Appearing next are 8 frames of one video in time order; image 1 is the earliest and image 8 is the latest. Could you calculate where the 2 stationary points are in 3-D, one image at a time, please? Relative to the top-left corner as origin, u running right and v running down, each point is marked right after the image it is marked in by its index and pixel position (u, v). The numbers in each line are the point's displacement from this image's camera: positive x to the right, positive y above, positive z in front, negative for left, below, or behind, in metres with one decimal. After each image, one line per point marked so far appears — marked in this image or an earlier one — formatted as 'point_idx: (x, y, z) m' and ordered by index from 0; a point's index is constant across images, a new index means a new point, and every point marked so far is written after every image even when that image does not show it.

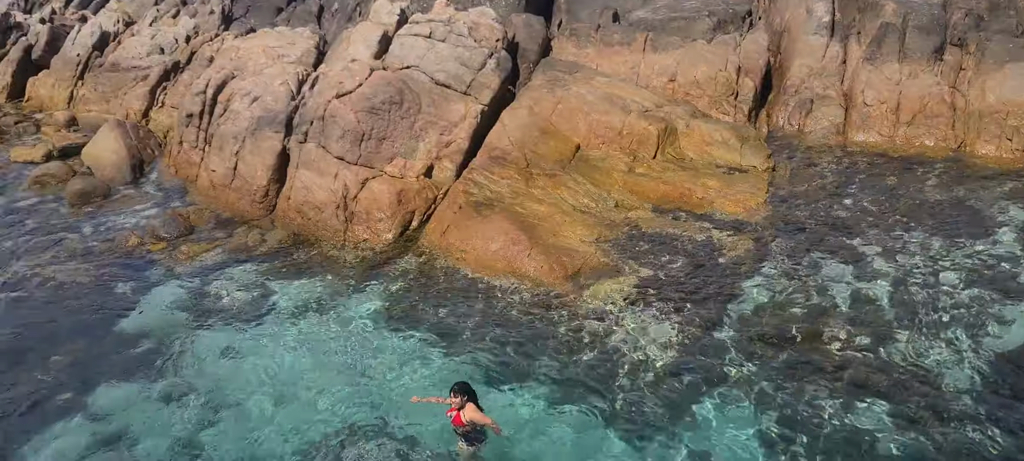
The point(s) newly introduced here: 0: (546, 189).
0: (+0.9, +1.0, +13.6) m
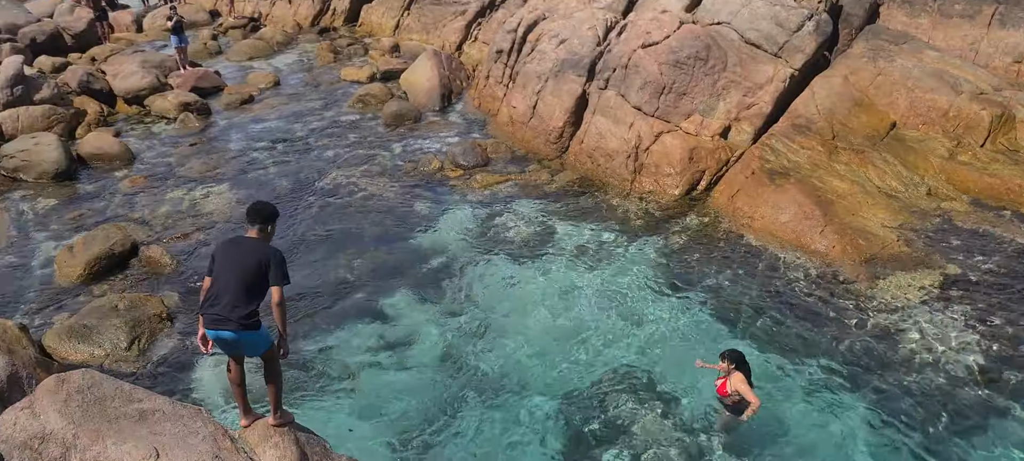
0: (+6.2, +1.2, +12.4) m
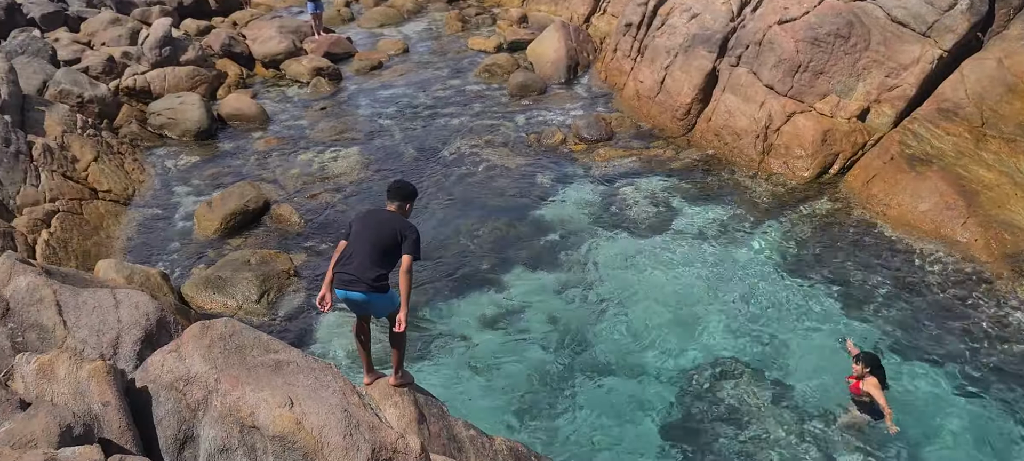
0: (+8.3, +1.3, +11.7) m
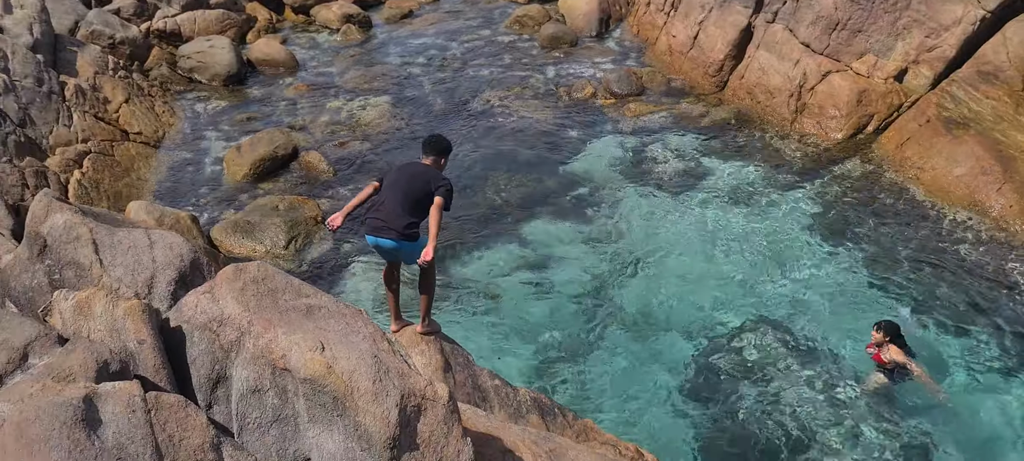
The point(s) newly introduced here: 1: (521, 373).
0: (+8.8, +1.9, +11.5) m
1: (+0.2, -1.9, +9.1) m
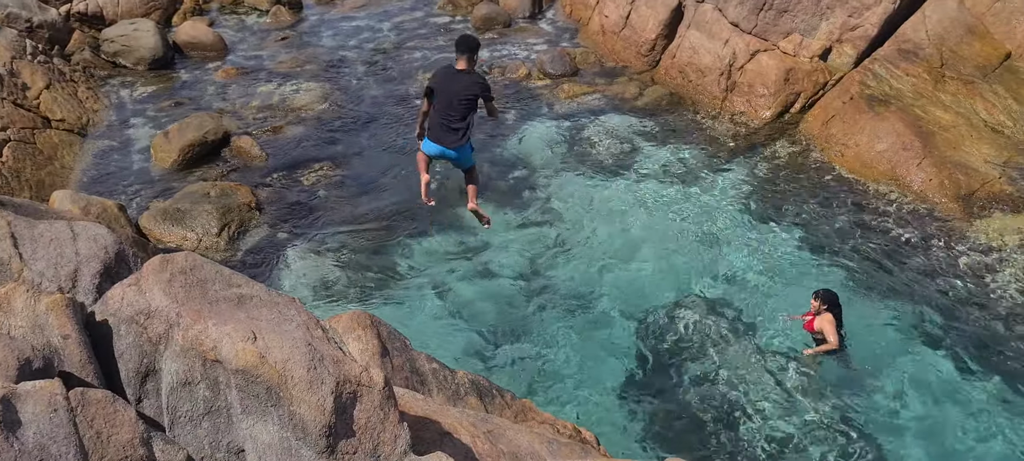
0: (+7.7, +2.3, +11.9) m
1: (-0.7, -1.7, +9.1) m
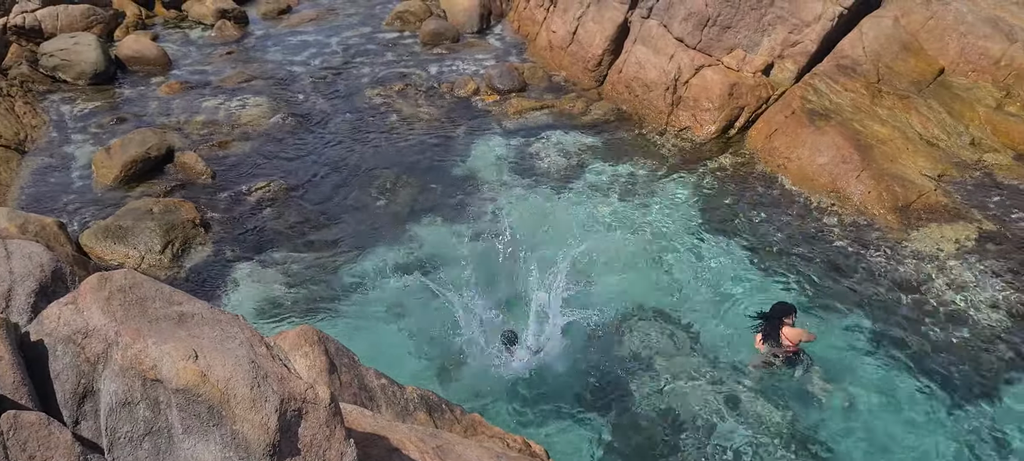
0: (+6.8, +2.1, +12.2) m
1: (-1.4, -1.9, +9.1) m
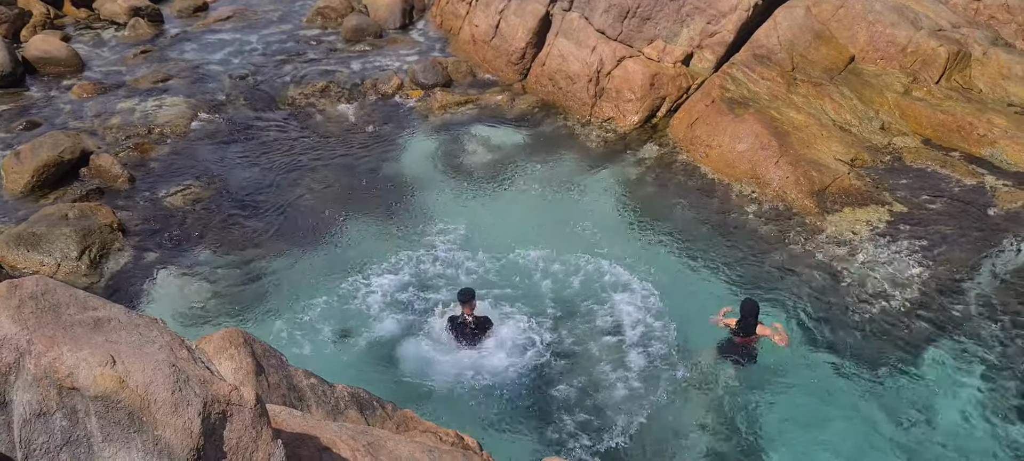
0: (+5.5, +2.4, +12.6) m
1: (-2.4, -1.9, +9.0) m
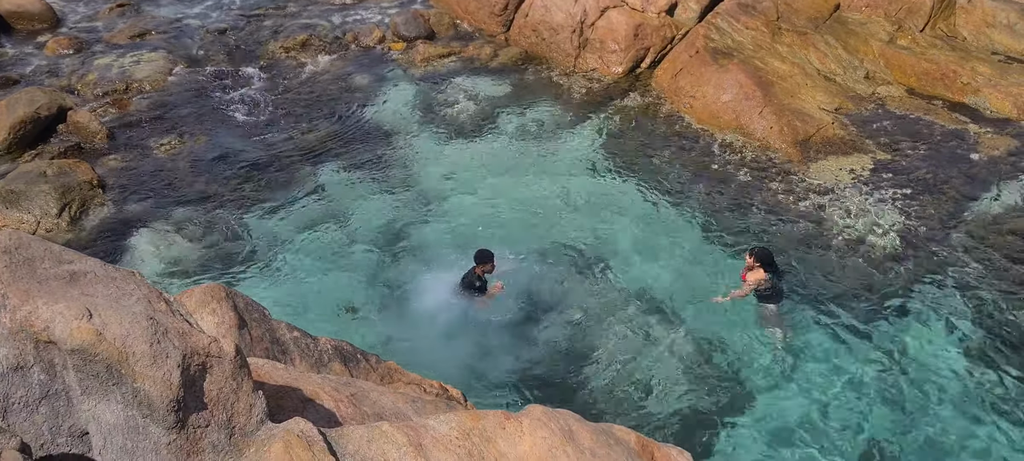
0: (+5.2, +3.3, +12.5) m
1: (-2.7, -1.2, +8.9) m
